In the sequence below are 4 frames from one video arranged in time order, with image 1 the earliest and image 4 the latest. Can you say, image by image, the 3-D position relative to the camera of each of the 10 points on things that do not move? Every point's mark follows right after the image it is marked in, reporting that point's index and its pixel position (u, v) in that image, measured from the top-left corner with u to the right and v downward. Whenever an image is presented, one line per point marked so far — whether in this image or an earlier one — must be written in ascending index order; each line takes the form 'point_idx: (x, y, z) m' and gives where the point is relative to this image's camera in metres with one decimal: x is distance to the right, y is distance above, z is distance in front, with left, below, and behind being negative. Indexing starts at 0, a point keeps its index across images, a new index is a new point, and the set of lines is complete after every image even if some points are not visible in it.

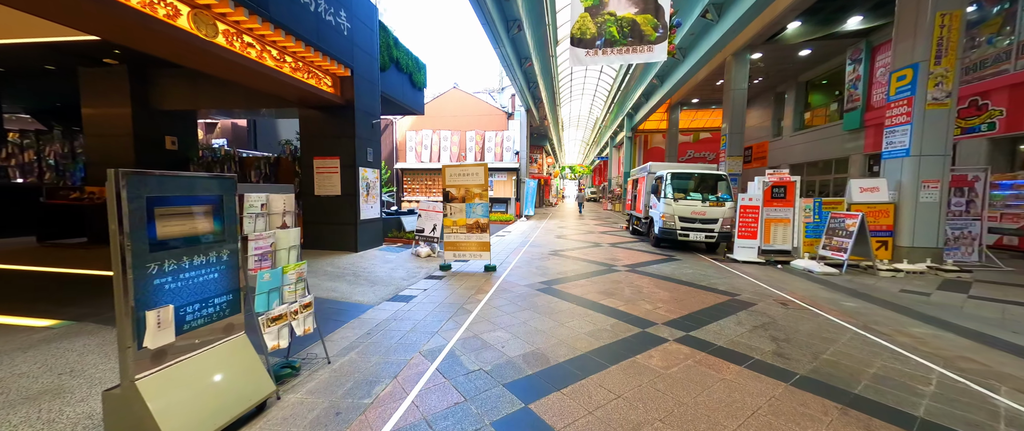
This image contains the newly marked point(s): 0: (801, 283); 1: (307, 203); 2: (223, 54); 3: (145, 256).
0: (+5.5, -1.3, +6.6) m
1: (-4.9, +0.3, +8.3) m
2: (-4.2, +2.4, +5.1) m
3: (-2.0, -0.2, +1.9) m
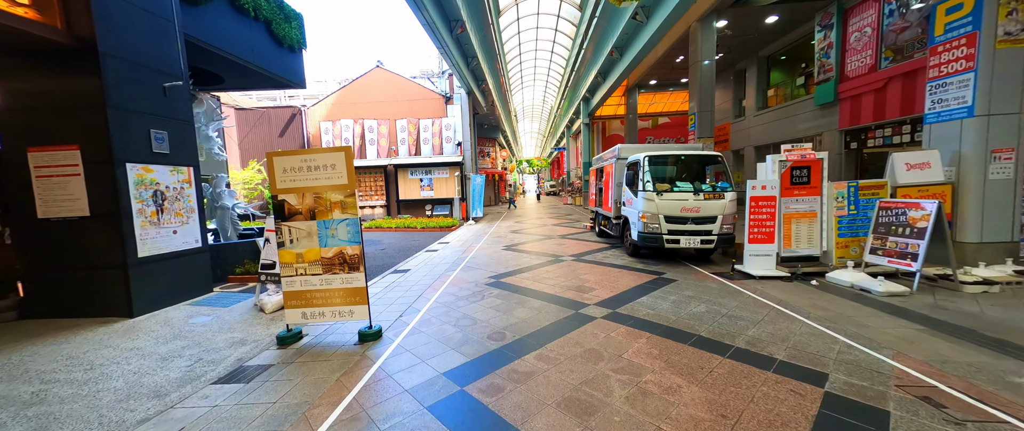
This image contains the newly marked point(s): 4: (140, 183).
0: (+4.3, -1.2, +4.1) m
1: (-6.3, -0.2, +4.5) m
2: (-5.3, +1.8, +1.4) m
3: (-2.6, -0.6, -1.5) m
4: (-5.1, +0.5, +4.8) m
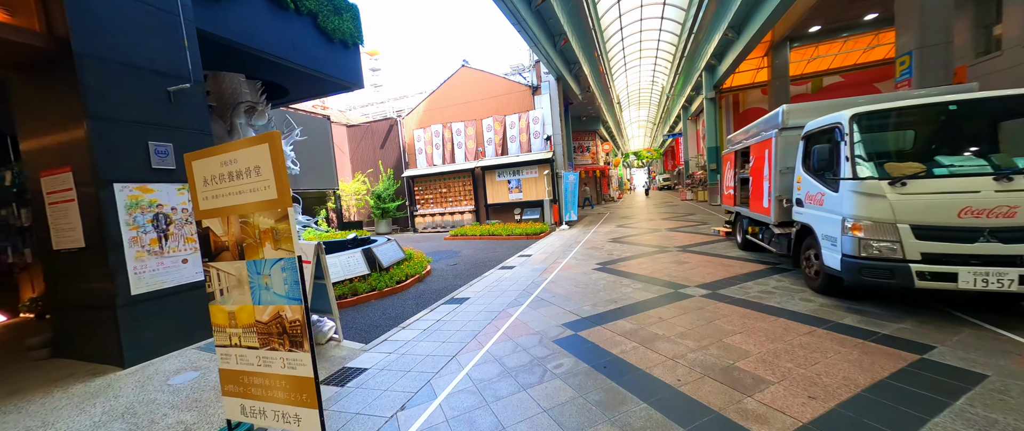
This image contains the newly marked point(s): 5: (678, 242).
0: (+4.5, -1.3, +0.4) m
1: (-5.6, -0.6, +4.1) m
2: (-5.7, +1.5, +0.9) m
3: (-3.9, -1.0, -2.7) m
4: (-4.4, +0.1, +4.0) m
5: (+4.3, -0.7, +8.9) m
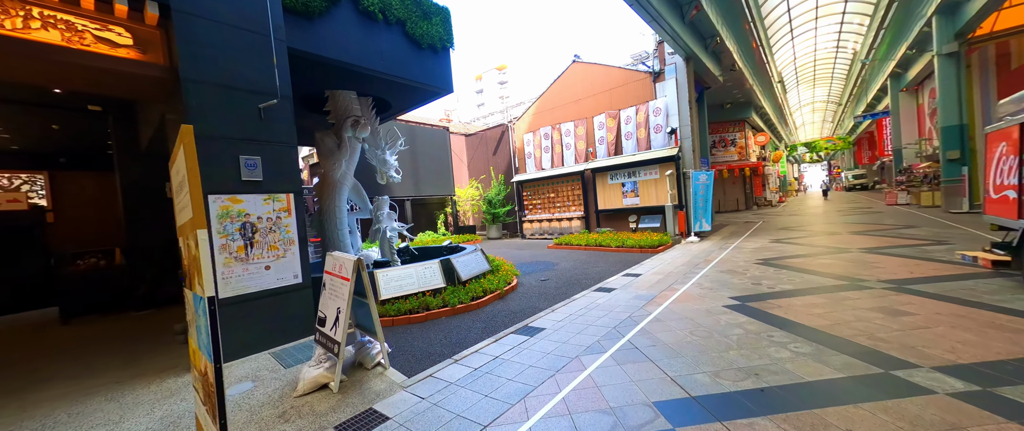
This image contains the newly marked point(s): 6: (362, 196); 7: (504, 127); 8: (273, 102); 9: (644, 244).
0: (+3.4, -1.4, -2.2) m
1: (-4.7, -0.7, +4.9) m
2: (-5.9, +1.4, +1.9) m
3: (-5.5, -1.0, -2.1) m
4: (-3.6, 0.0, +4.3) m
5: (+6.2, -0.9, +5.8) m
6: (-3.3, +0.4, +7.5) m
7: (-0.4, +4.4, +17.2) m
8: (-3.3, +1.6, +4.7) m
9: (+3.8, -0.8, +9.8) m
